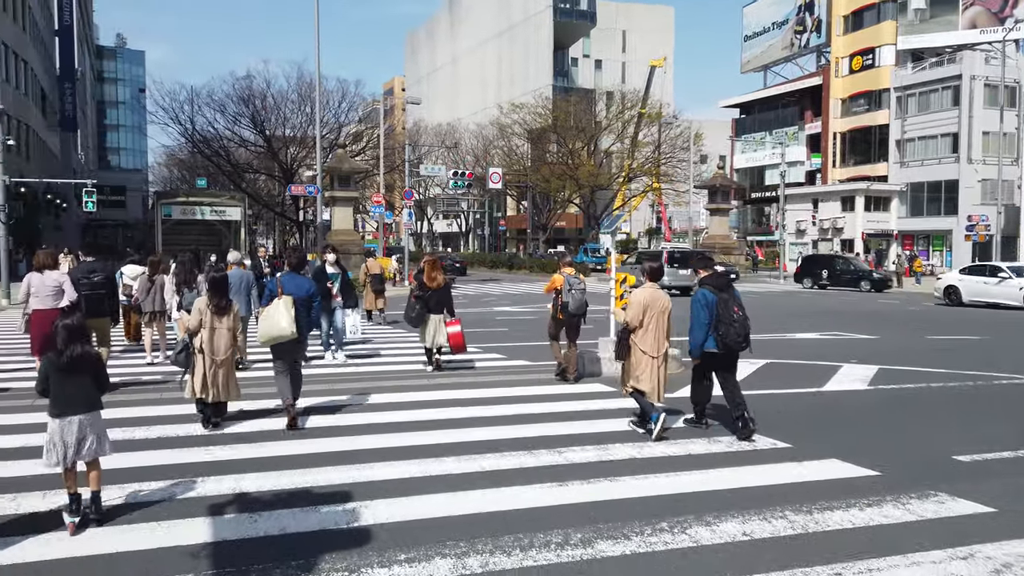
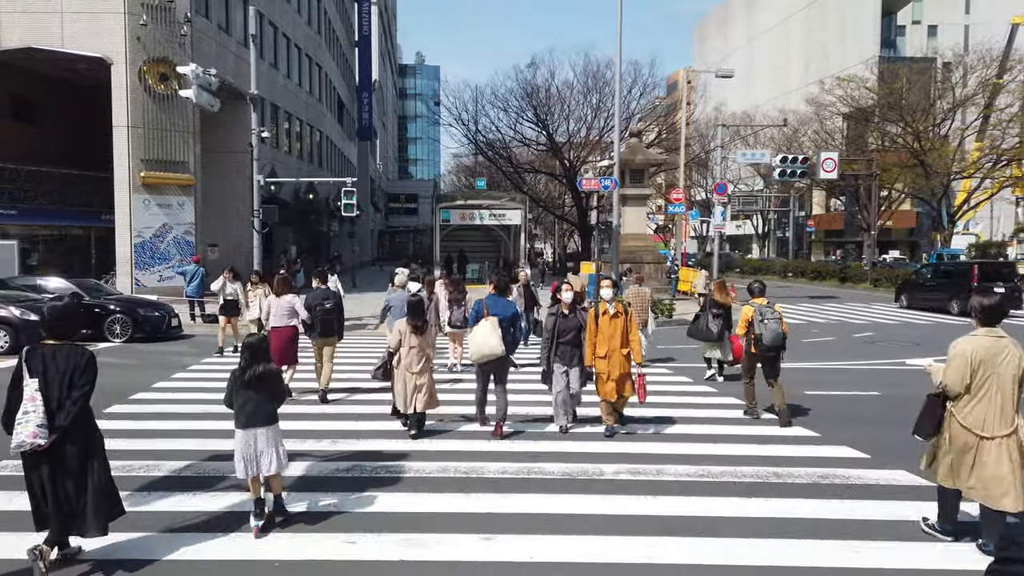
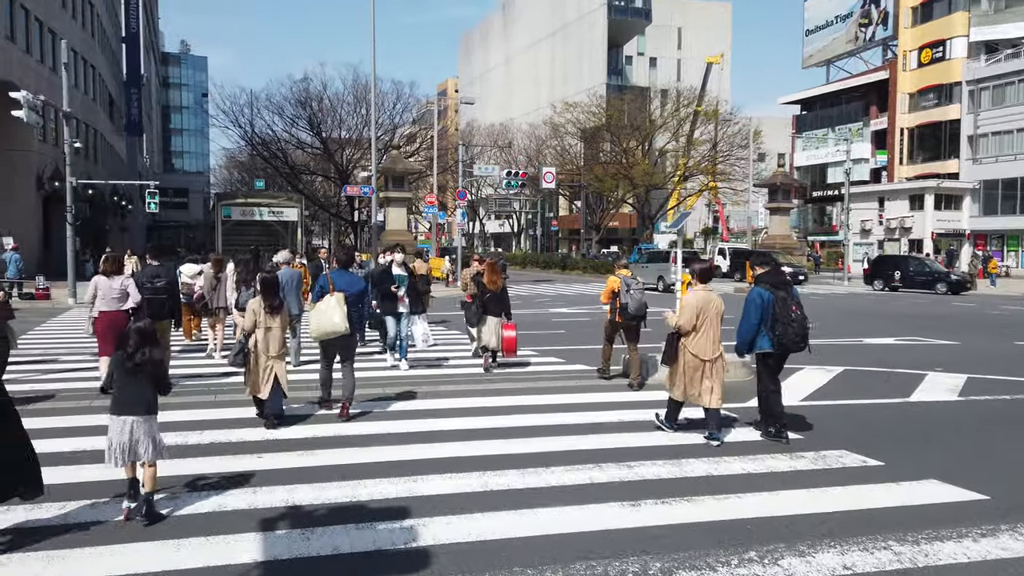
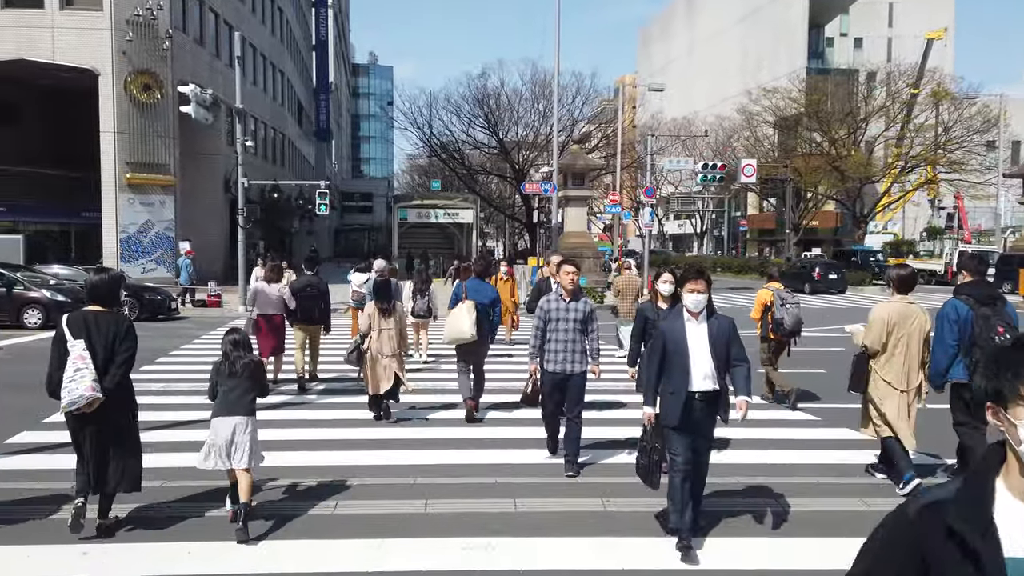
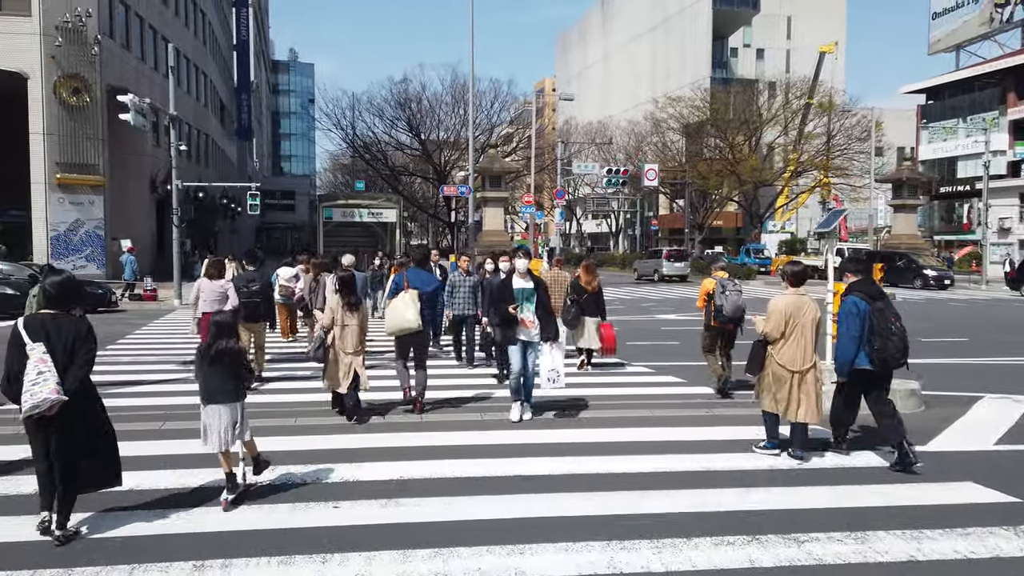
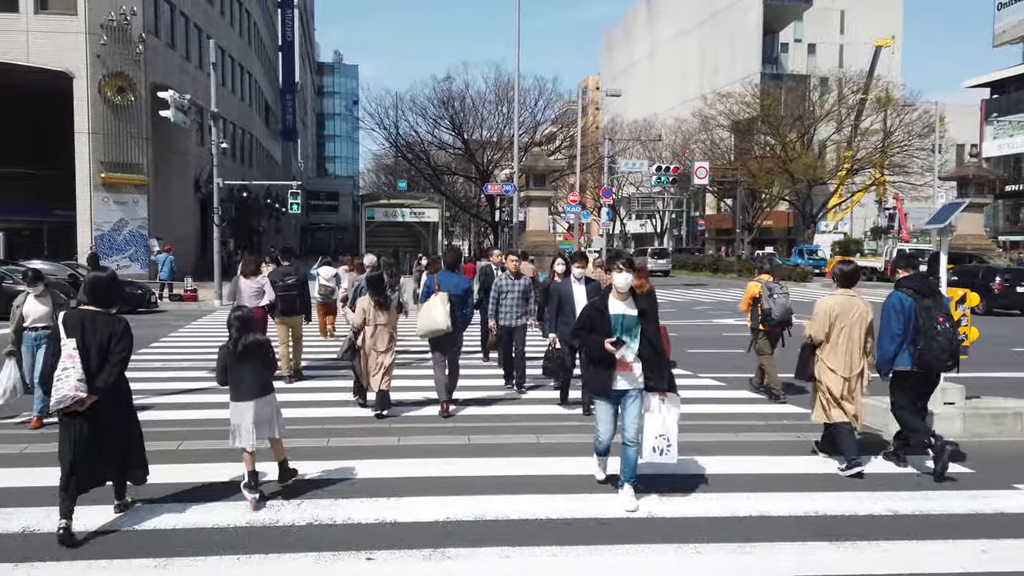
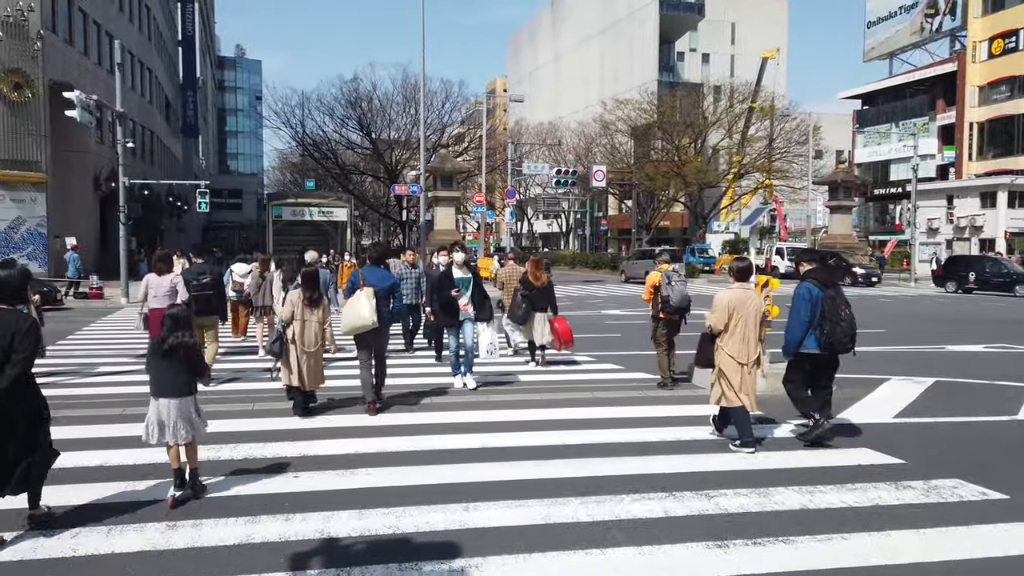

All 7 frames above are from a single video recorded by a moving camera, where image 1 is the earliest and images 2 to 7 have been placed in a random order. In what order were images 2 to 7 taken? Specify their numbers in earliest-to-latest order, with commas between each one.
3, 7, 5, 6, 4, 2
